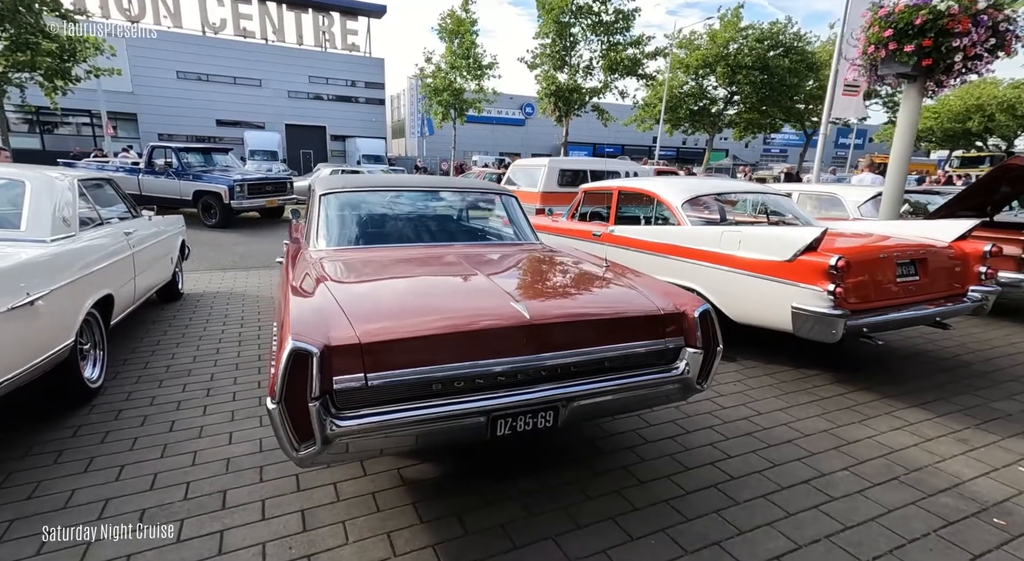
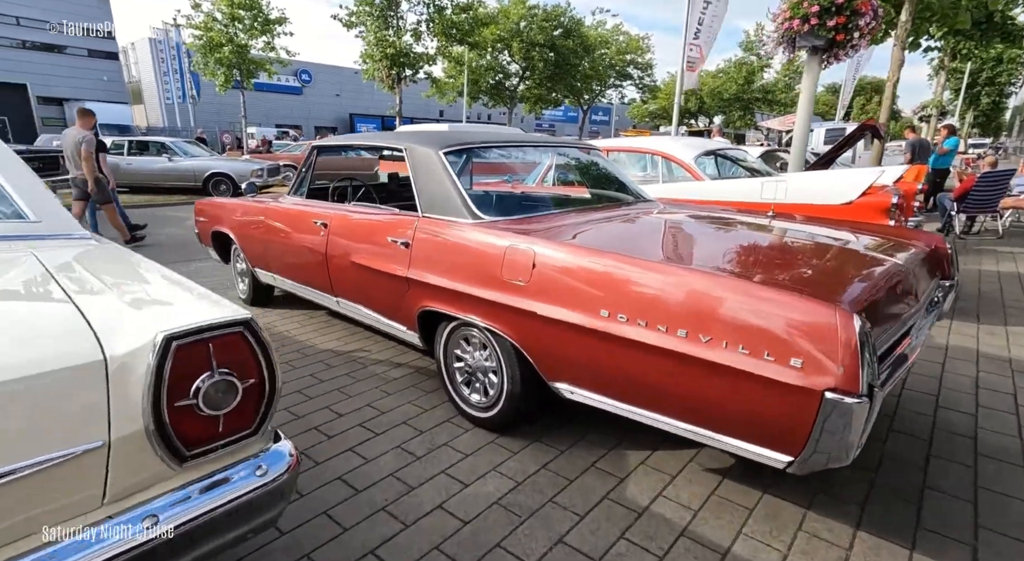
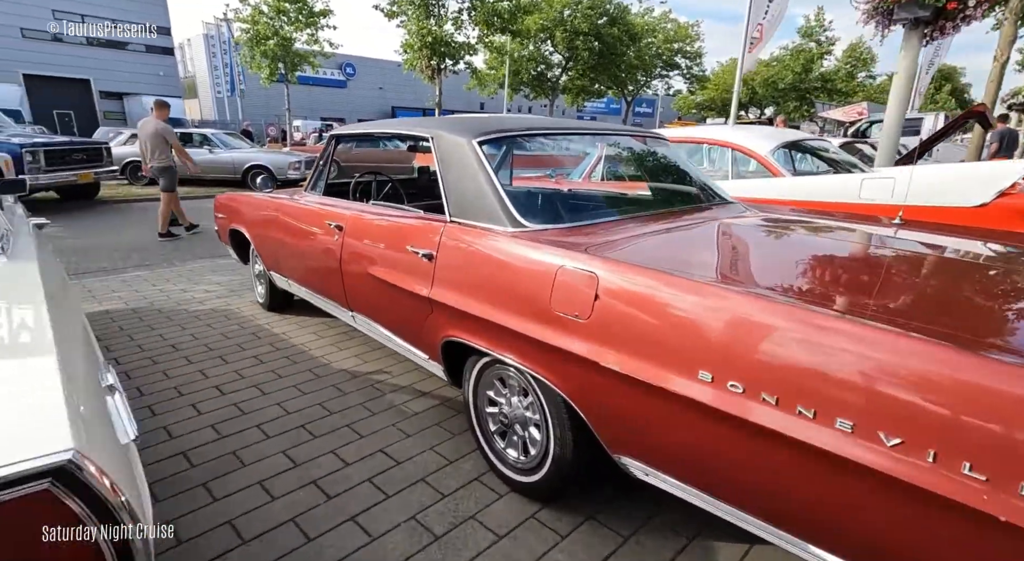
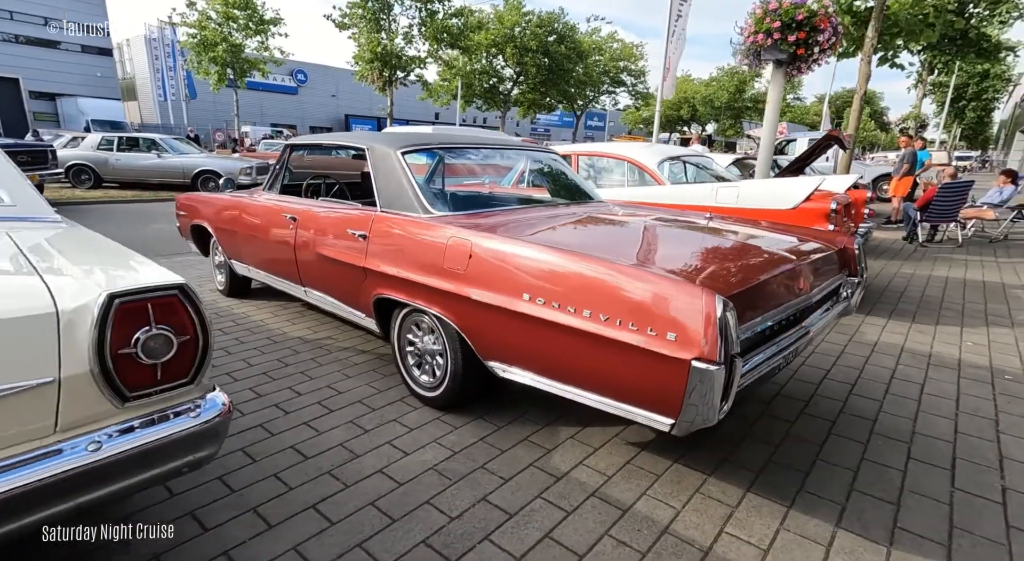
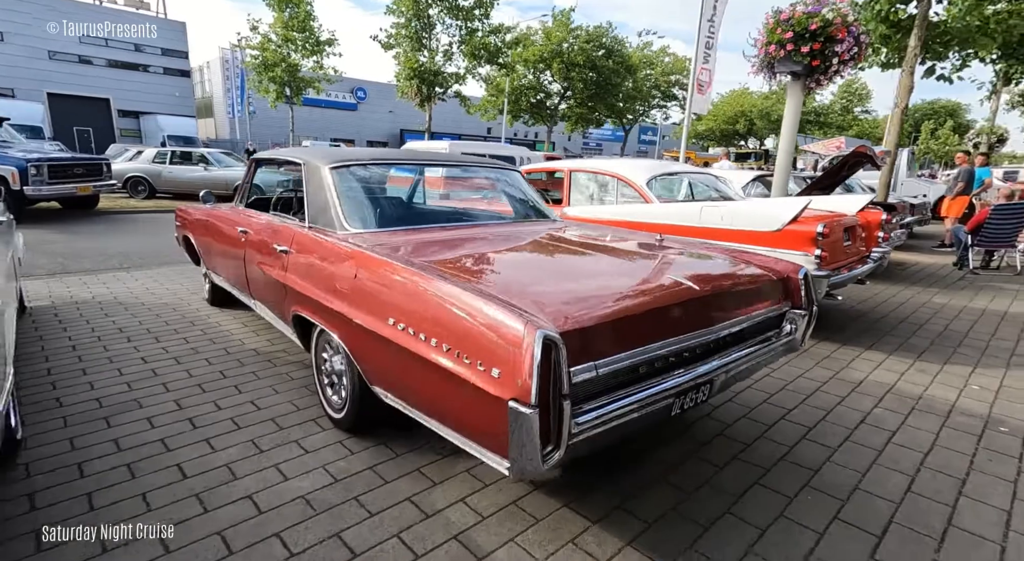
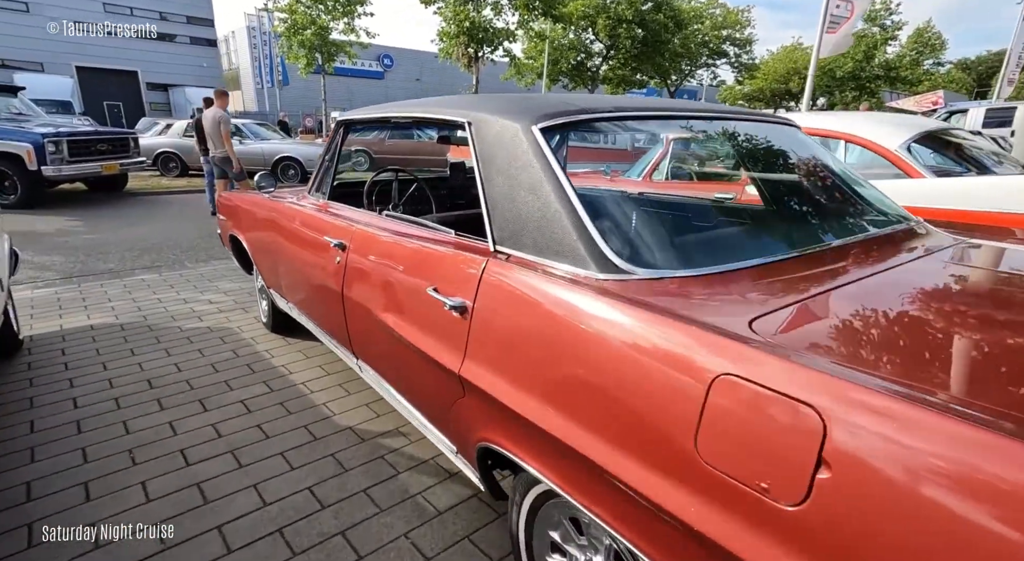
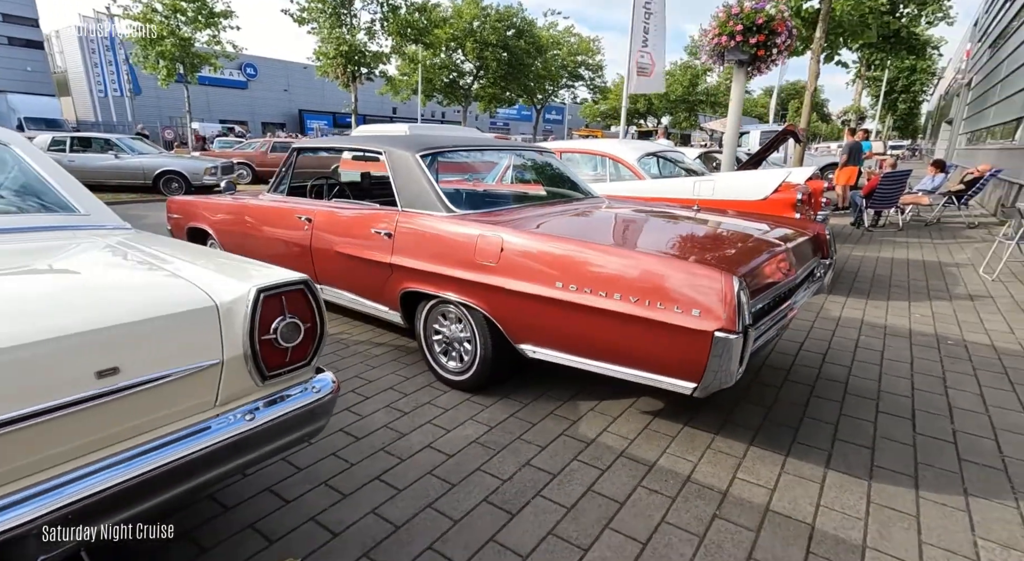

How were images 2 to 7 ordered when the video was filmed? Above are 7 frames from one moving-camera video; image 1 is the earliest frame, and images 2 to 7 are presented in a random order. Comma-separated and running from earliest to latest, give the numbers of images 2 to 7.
5, 4, 7, 2, 3, 6
